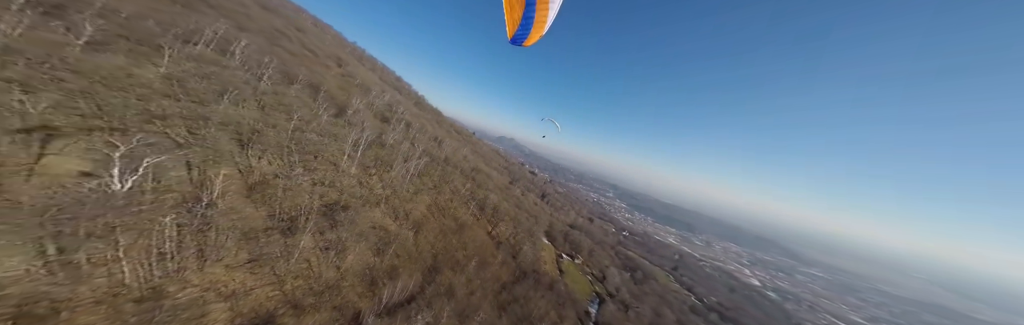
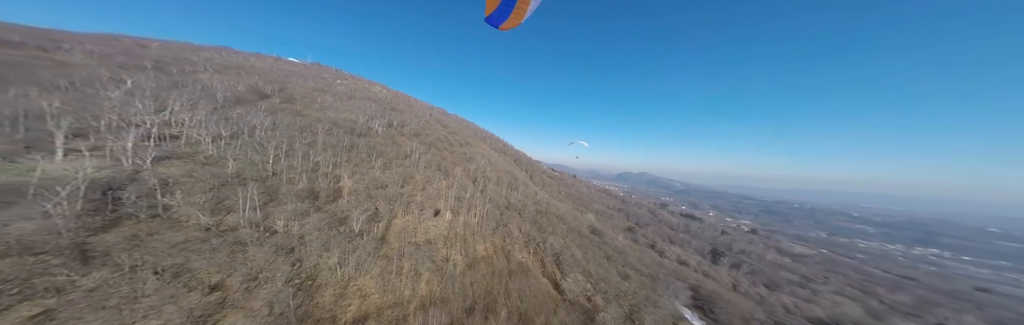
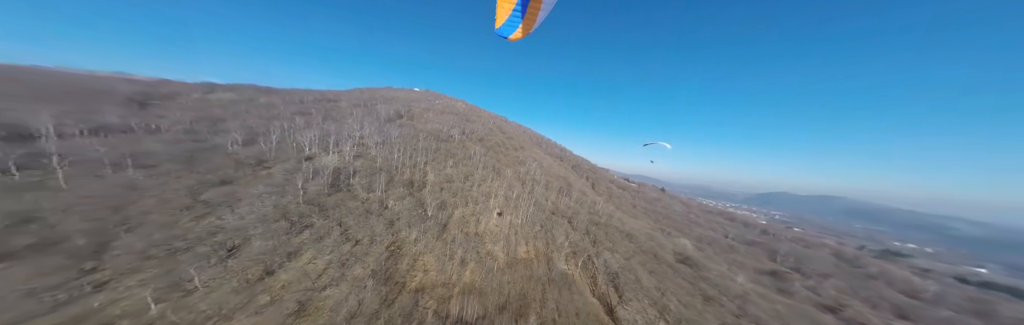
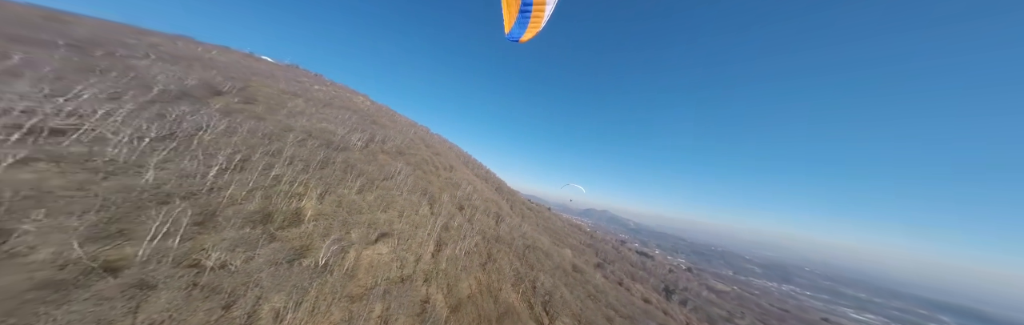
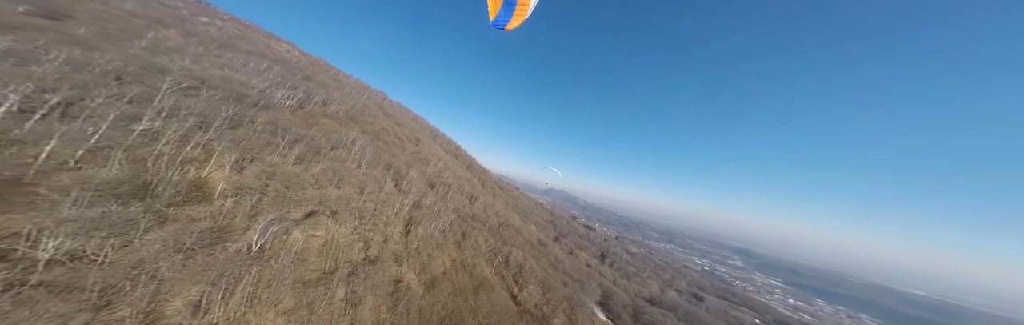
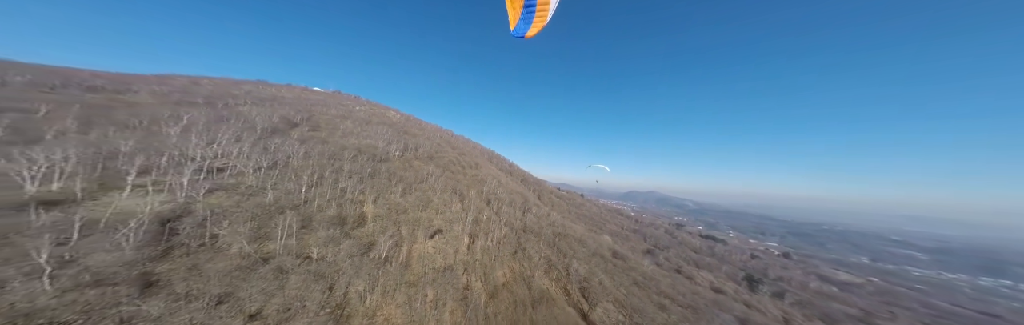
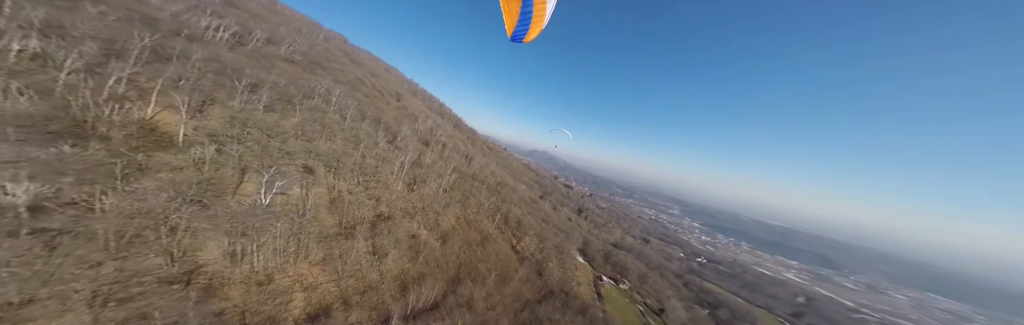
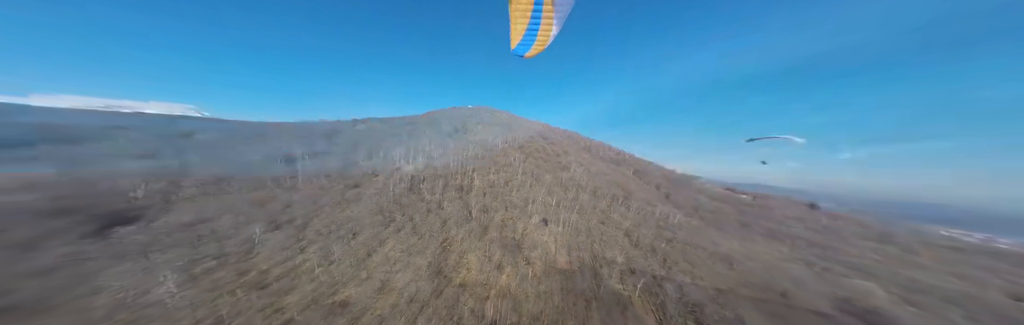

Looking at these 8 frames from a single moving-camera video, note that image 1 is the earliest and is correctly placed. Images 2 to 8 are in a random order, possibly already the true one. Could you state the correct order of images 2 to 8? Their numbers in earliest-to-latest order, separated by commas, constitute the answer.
7, 5, 4, 6, 2, 3, 8
